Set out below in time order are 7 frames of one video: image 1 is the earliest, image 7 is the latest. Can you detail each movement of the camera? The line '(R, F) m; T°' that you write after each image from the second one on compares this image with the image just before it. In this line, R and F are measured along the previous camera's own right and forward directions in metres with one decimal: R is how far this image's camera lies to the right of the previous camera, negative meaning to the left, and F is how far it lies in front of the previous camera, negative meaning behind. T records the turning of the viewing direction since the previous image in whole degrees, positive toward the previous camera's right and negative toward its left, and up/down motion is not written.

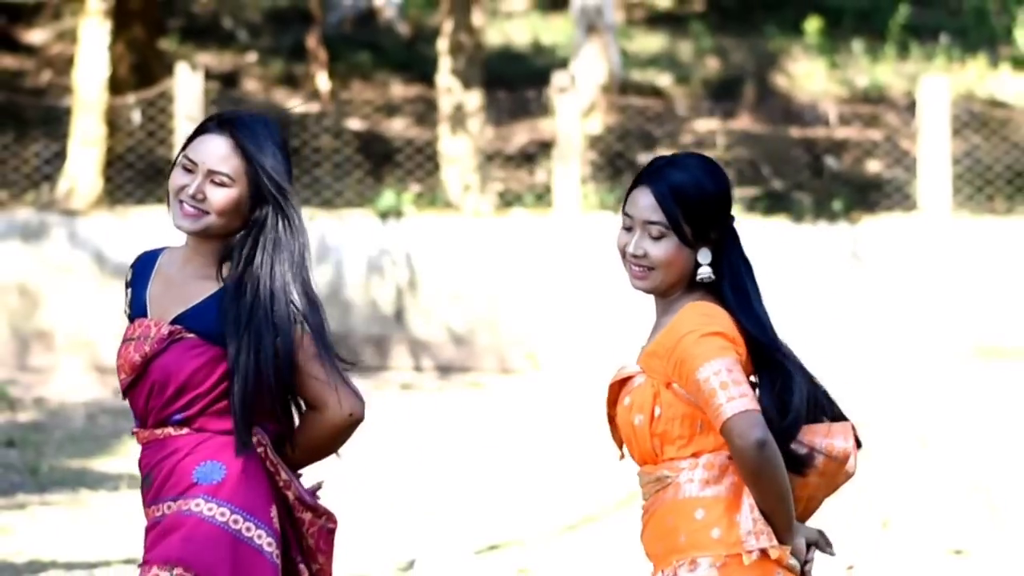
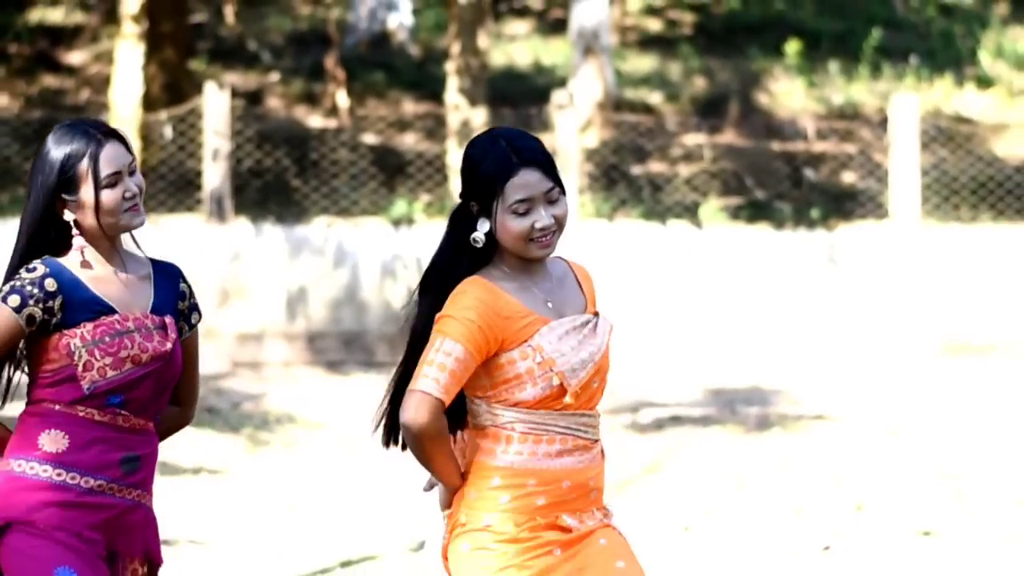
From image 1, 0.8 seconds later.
(0.0, -0.7) m; 0°
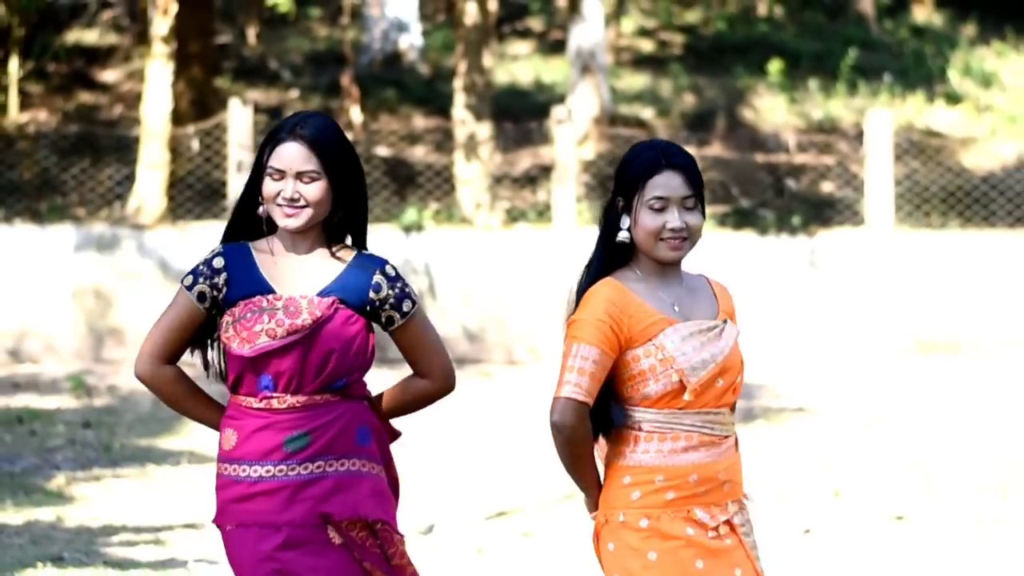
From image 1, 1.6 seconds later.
(0.0, -0.7) m; 0°
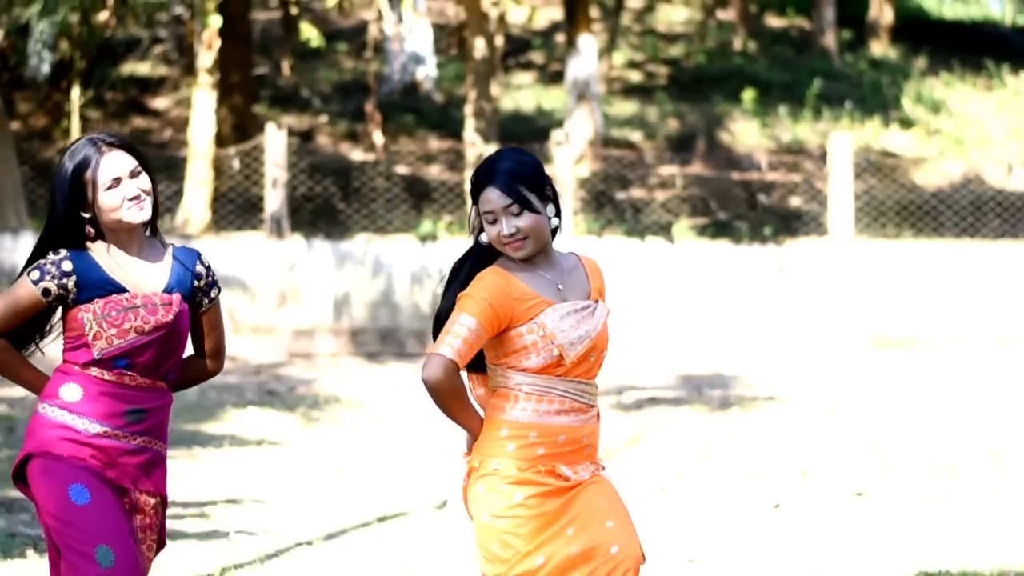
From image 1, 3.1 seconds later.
(+0.1, -1.4) m; 0°
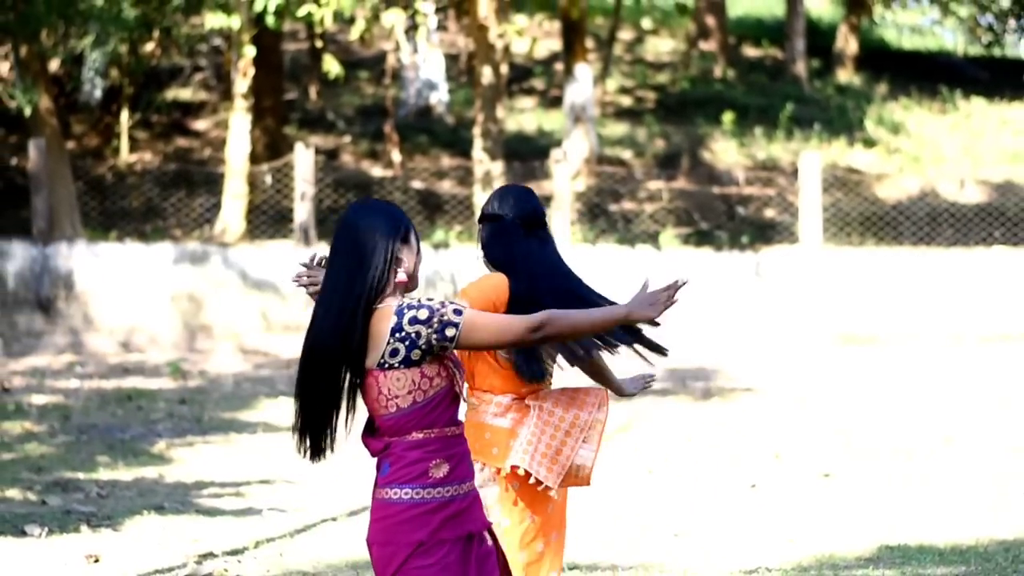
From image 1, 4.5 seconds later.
(+0.1, -1.4) m; -1°
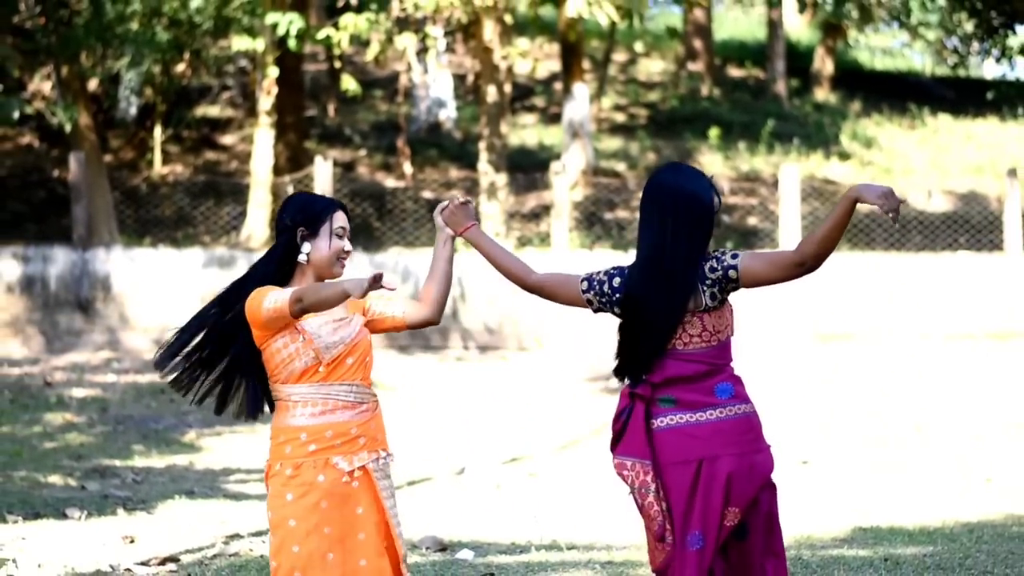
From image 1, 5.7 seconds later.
(+0.1, -1.1) m; 0°
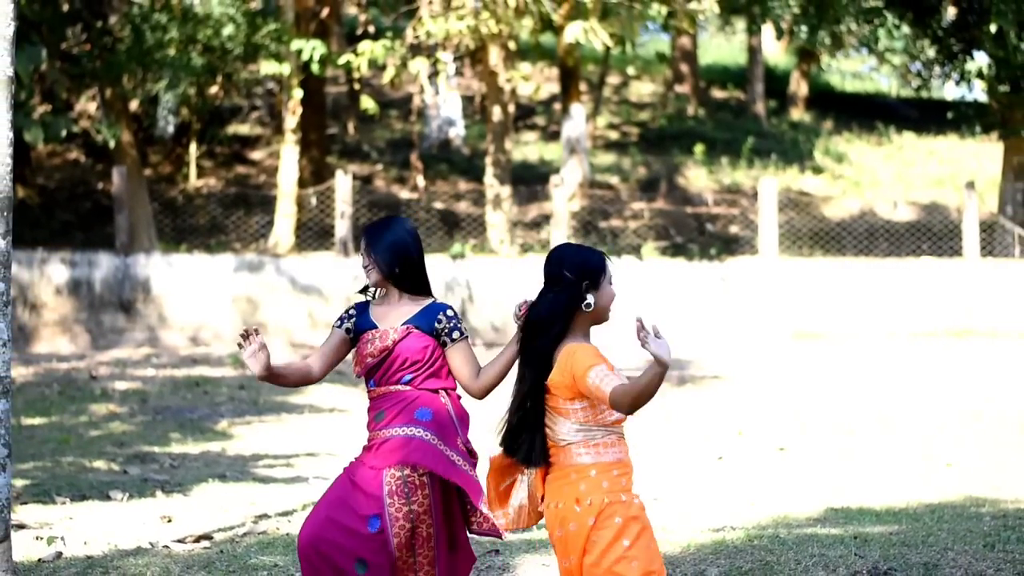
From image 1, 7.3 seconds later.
(+0.1, -1.4) m; 0°
